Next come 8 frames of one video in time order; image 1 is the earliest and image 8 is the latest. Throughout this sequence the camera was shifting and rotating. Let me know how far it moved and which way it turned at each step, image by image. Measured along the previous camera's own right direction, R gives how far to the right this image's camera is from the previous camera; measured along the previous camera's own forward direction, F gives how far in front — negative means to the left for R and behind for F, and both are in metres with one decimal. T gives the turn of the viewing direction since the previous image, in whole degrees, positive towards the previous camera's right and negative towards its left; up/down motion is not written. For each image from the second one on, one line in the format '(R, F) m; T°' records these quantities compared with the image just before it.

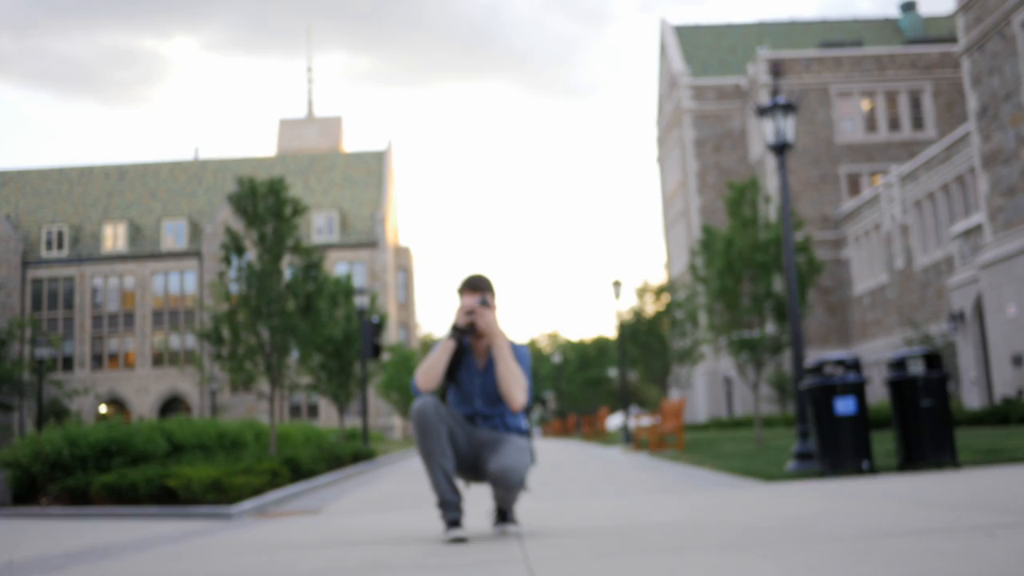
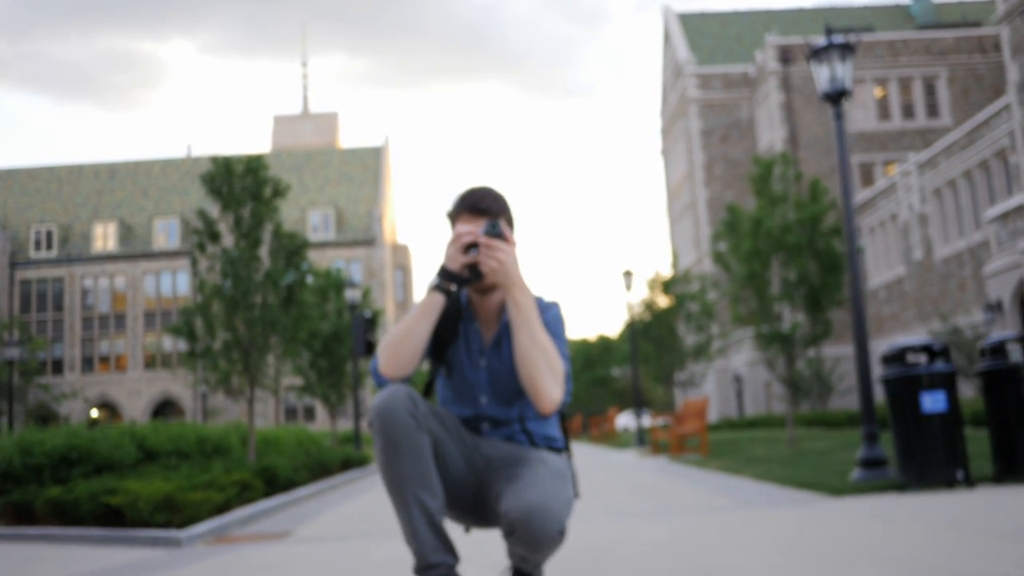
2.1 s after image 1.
(-0.1, +1.8) m; 0°
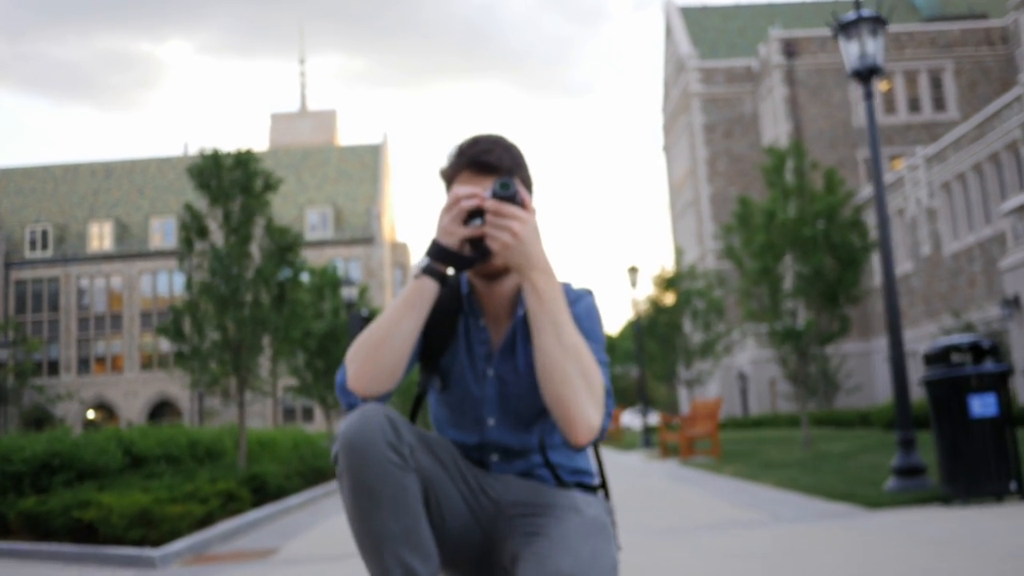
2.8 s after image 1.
(0.0, +0.7) m; 0°
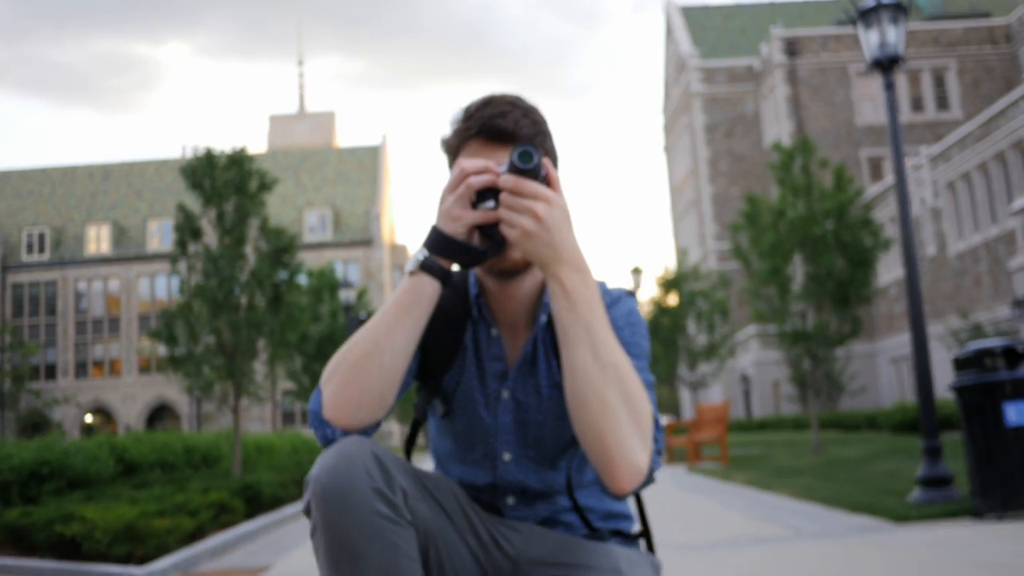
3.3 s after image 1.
(0.0, +0.4) m; 0°
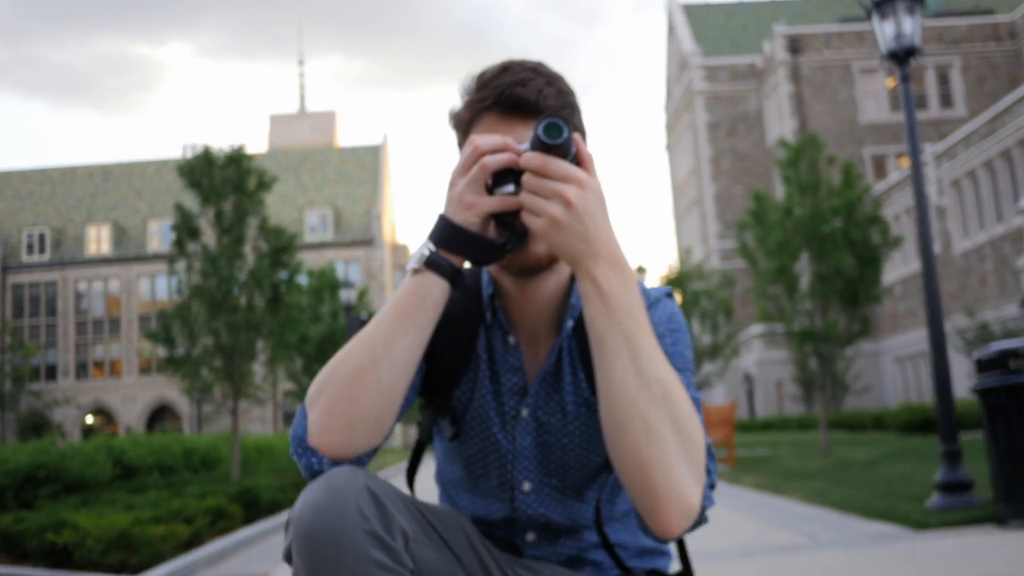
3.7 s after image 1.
(0.0, +0.3) m; 0°
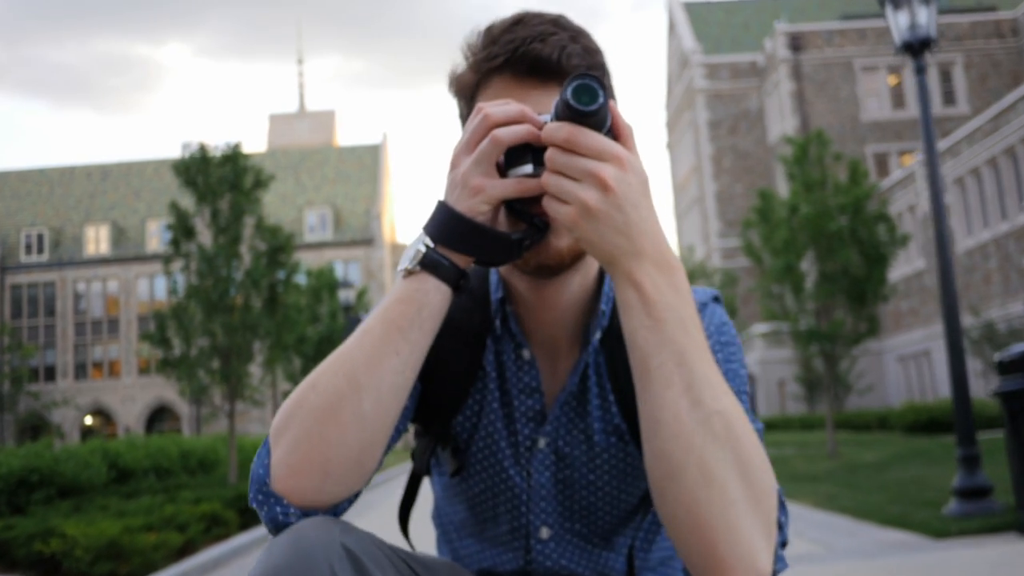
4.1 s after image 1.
(0.0, +0.3) m; 0°
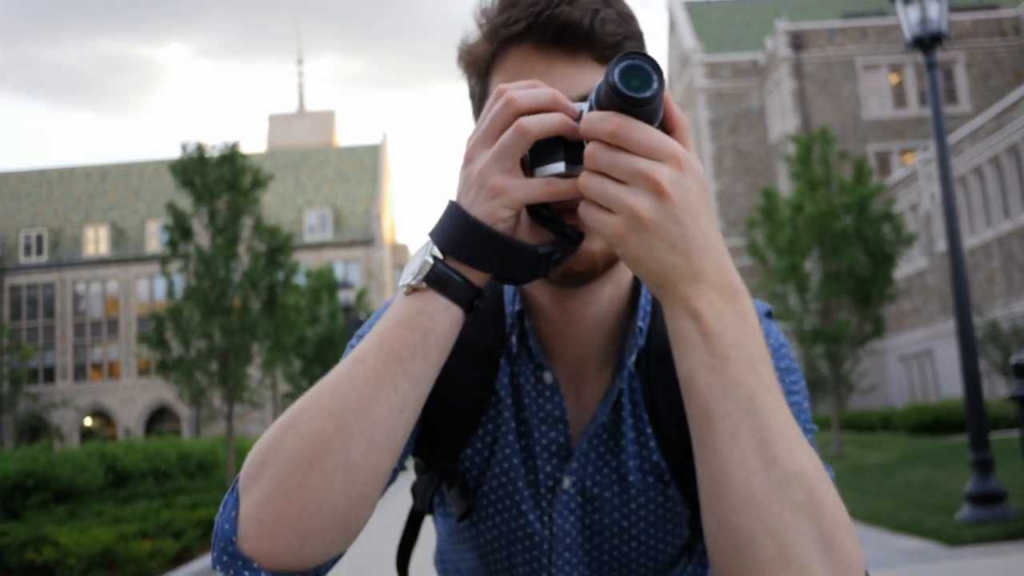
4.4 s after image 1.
(0.0, +0.2) m; 0°
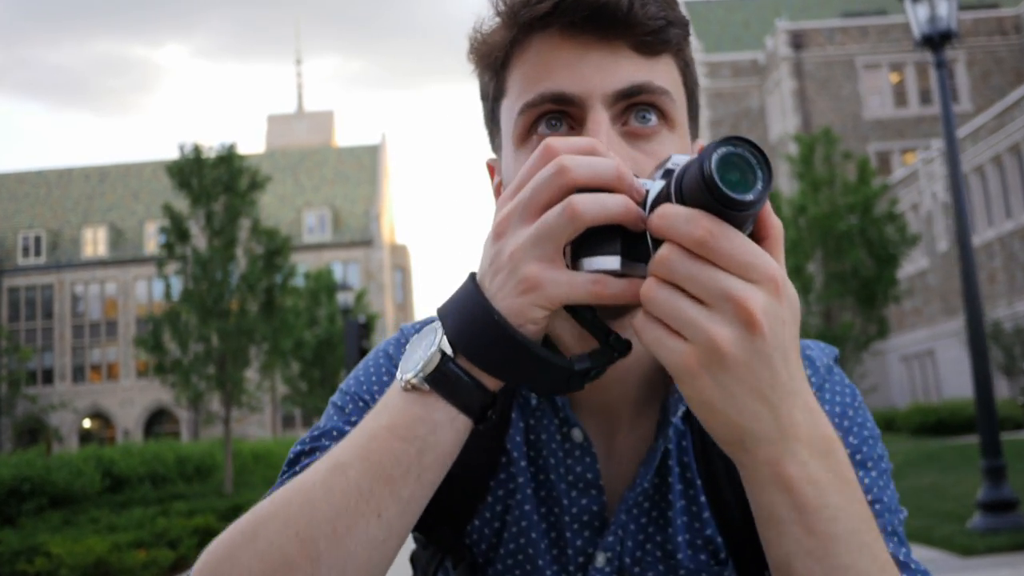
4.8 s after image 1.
(0.0, +0.2) m; 0°
